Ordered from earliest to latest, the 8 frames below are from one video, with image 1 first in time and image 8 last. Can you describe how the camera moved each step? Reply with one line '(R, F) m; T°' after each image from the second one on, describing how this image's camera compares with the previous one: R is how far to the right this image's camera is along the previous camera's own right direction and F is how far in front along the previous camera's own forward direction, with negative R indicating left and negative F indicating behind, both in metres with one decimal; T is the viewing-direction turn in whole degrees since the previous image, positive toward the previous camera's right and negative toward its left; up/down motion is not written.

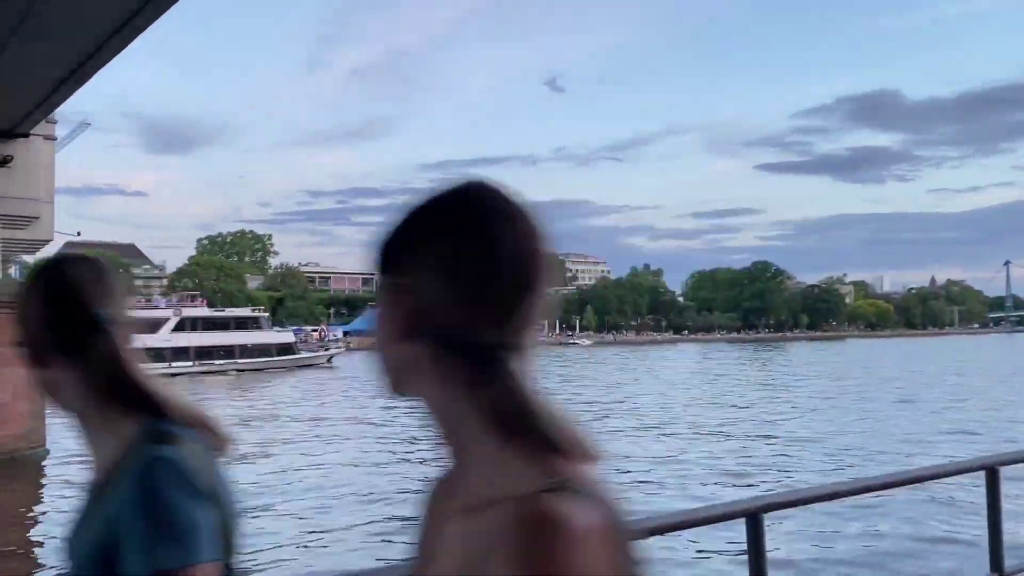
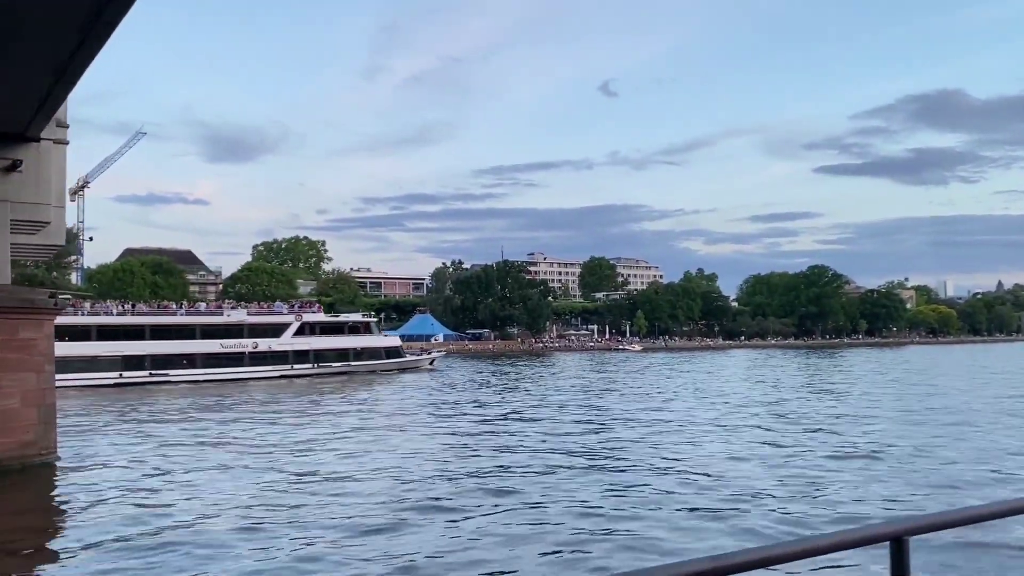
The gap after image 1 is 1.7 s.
(+0.8, +0.8) m; -4°
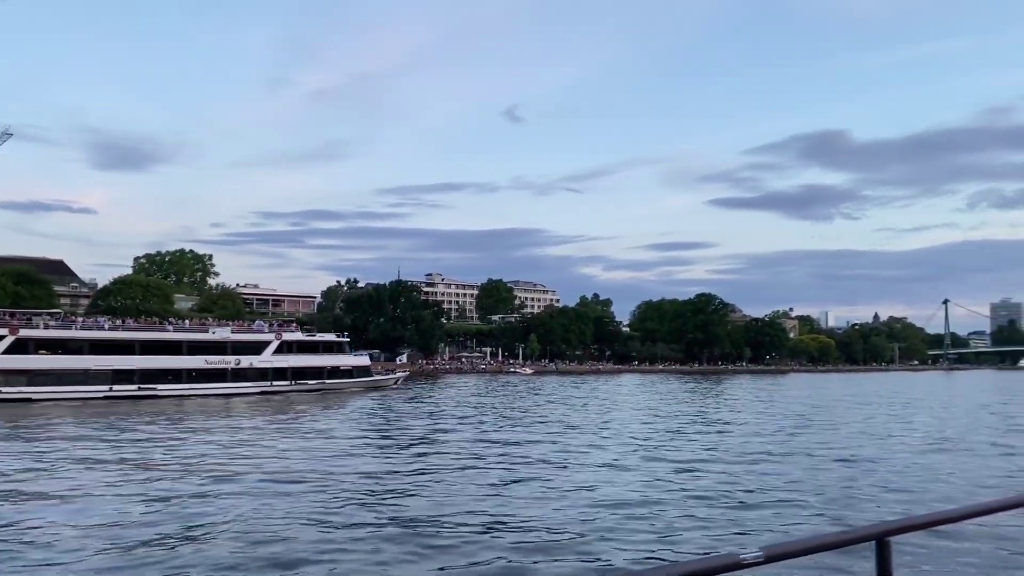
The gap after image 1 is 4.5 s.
(+1.6, +1.5) m; +7°
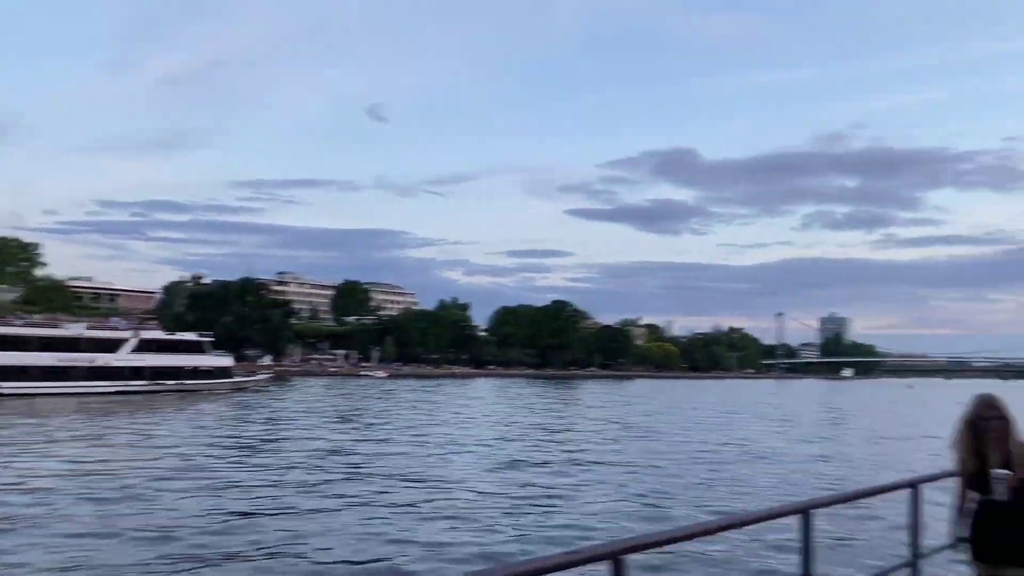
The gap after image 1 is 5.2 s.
(+0.4, +0.7) m; +9°
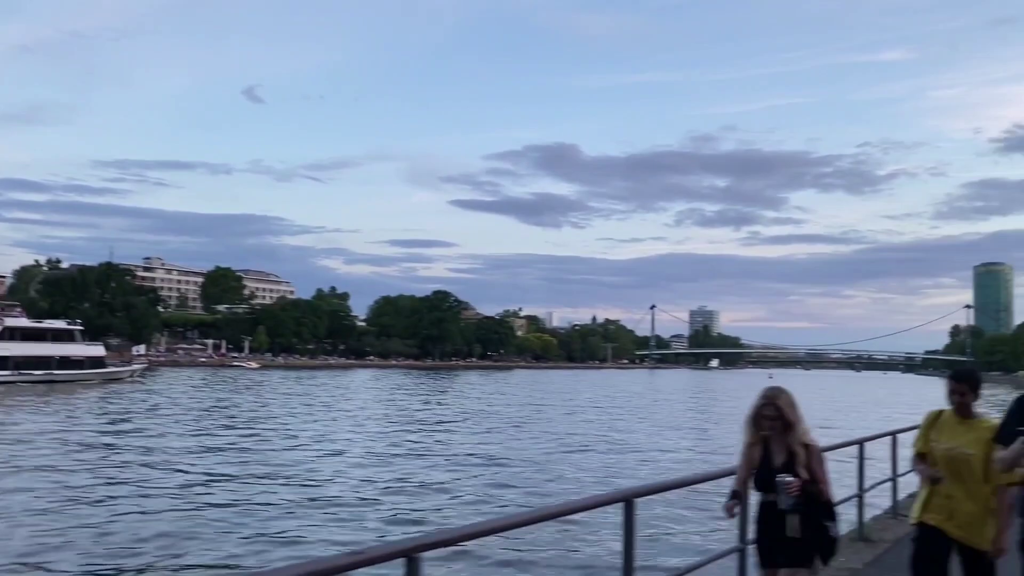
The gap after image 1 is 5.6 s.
(+0.2, +0.2) m; +8°
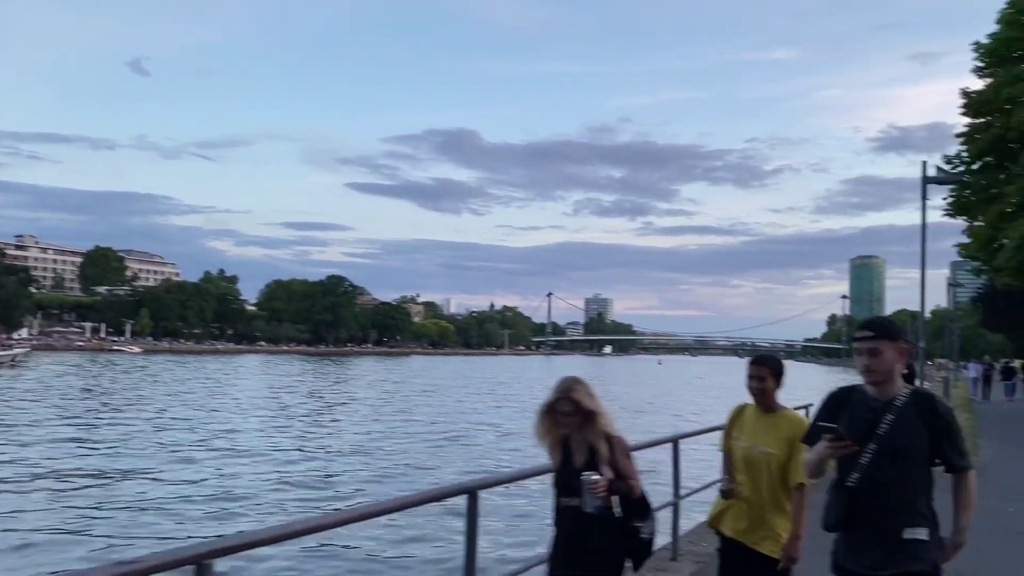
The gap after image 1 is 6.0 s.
(+0.1, +0.2) m; +7°
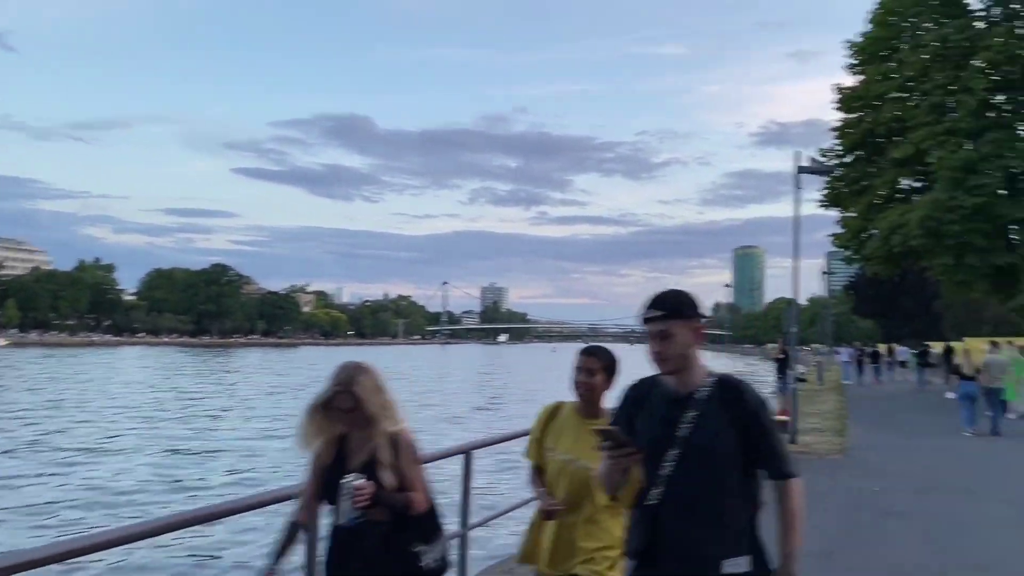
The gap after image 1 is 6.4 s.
(+0.1, +0.2) m; +7°
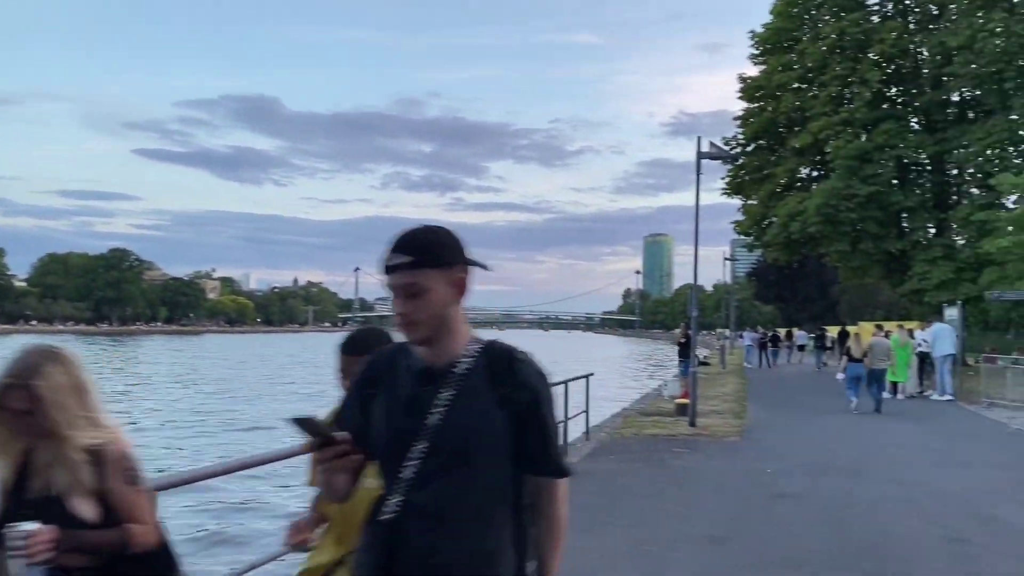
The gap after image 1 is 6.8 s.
(+0.1, +0.1) m; +6°
